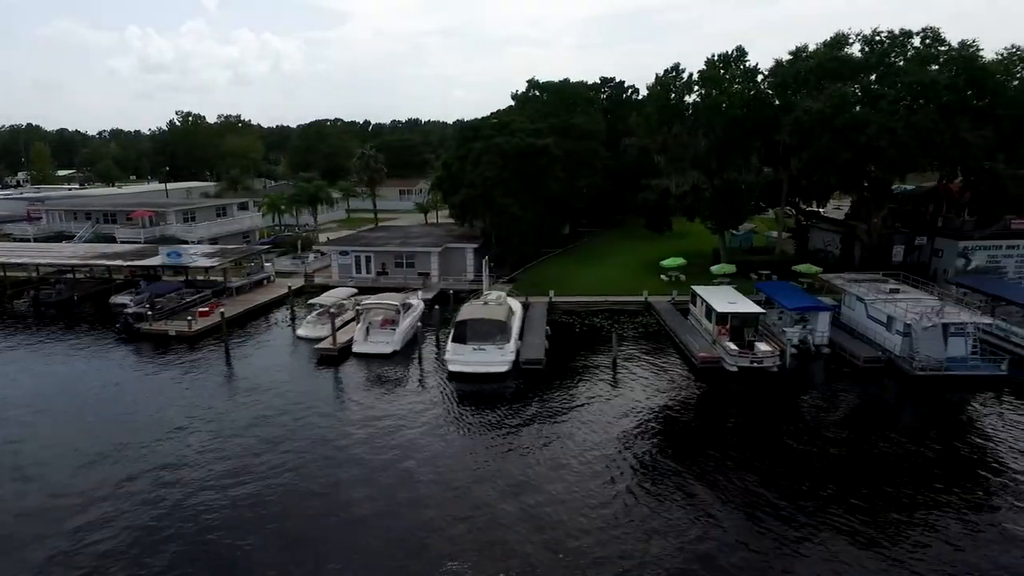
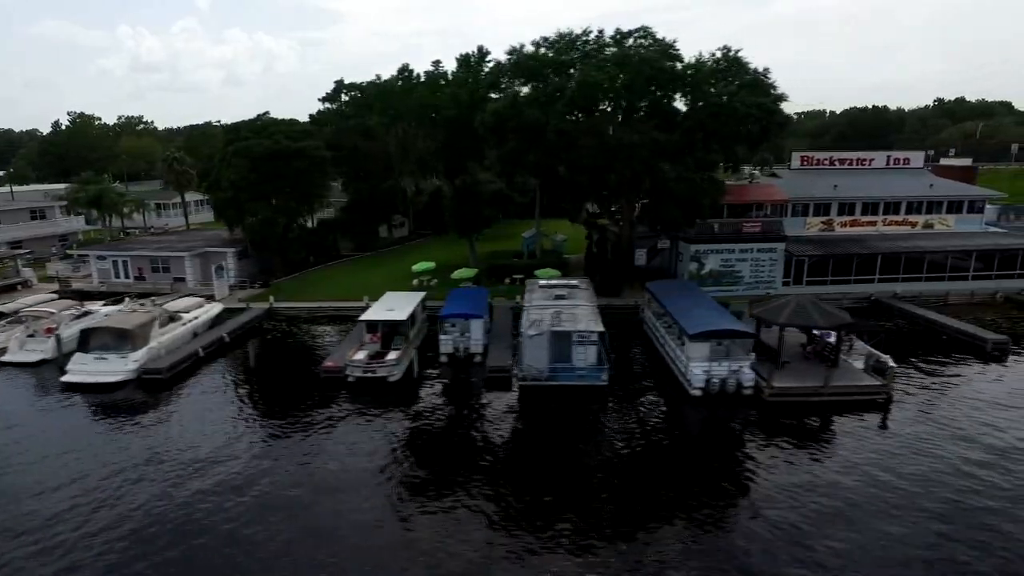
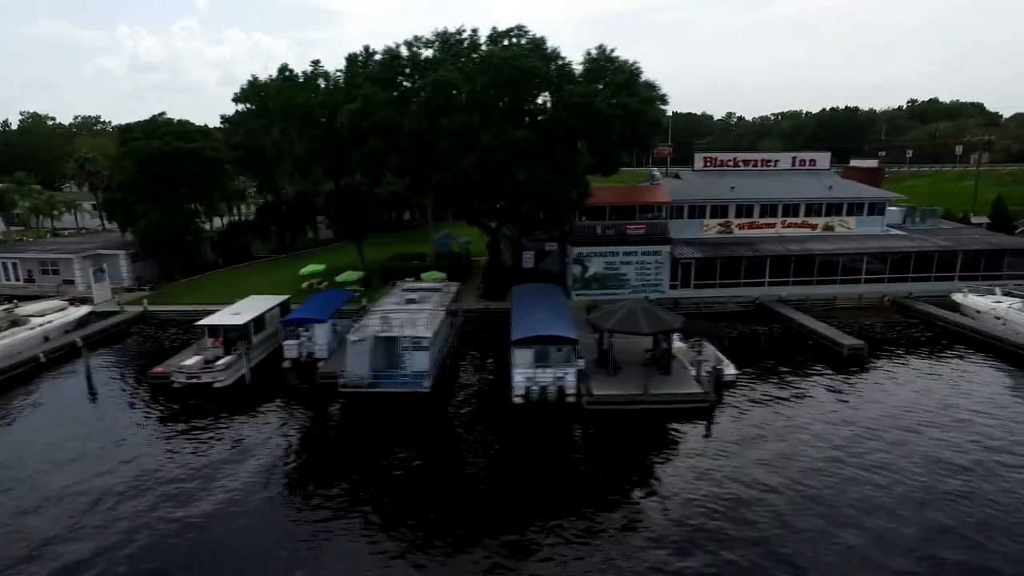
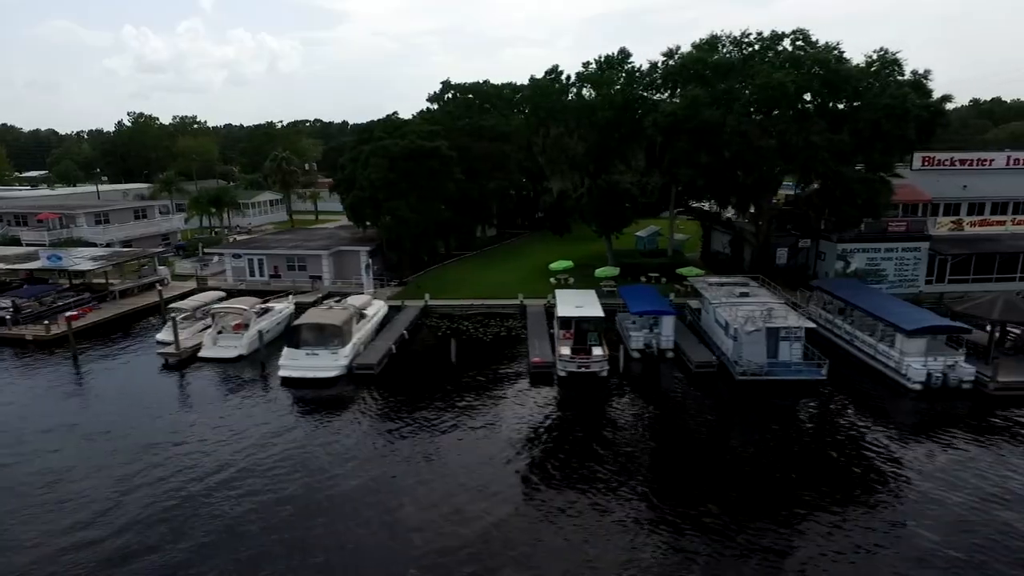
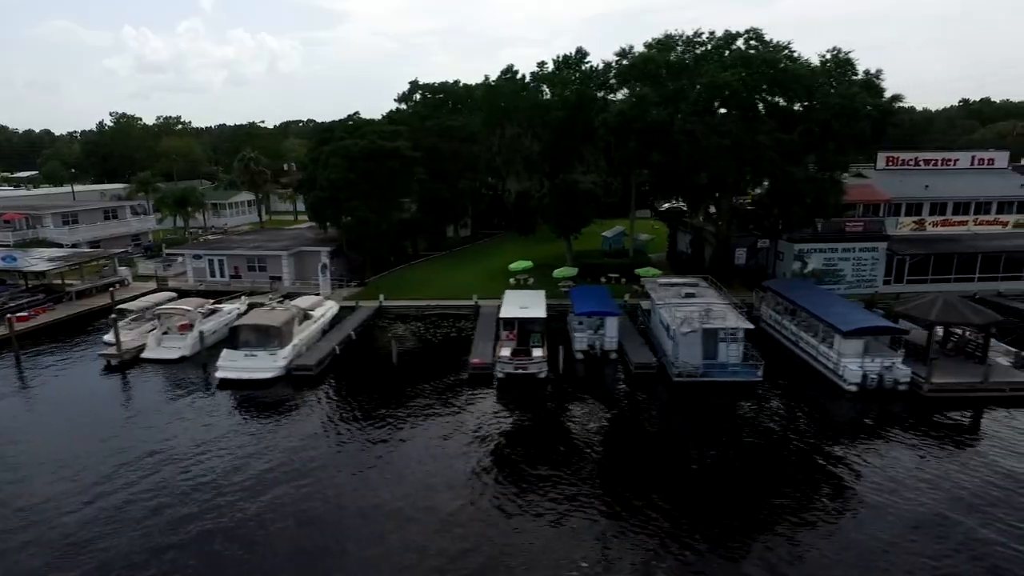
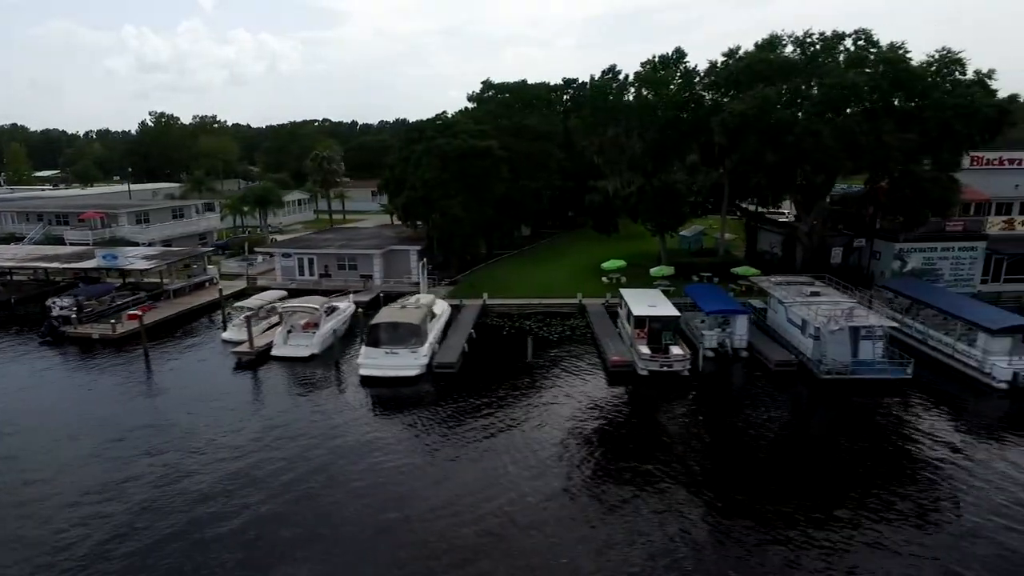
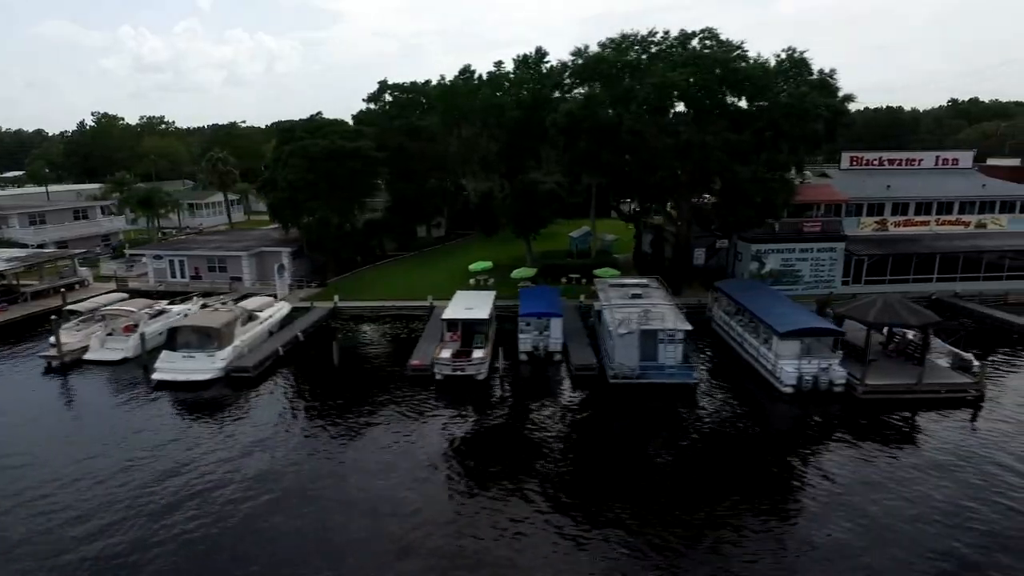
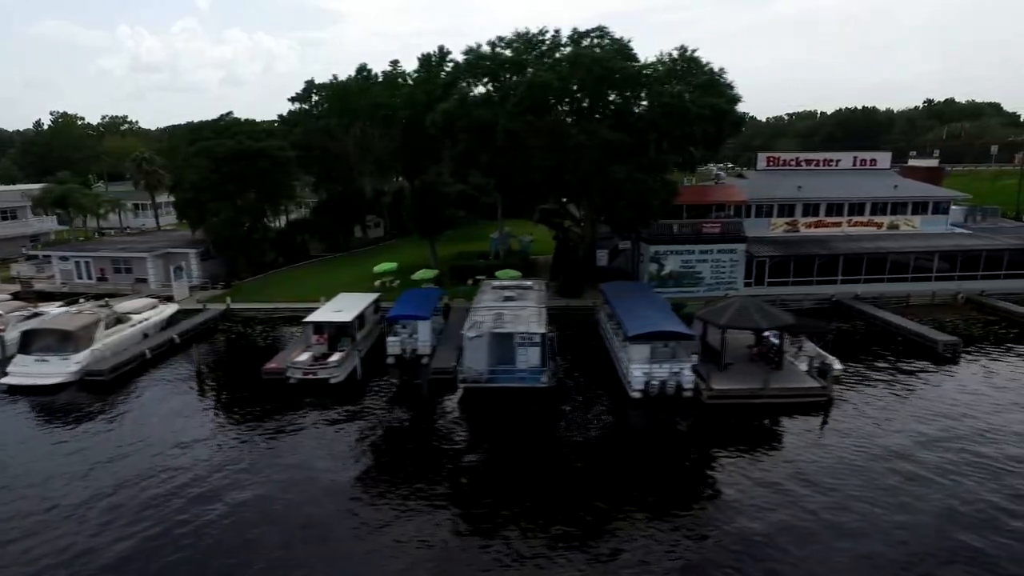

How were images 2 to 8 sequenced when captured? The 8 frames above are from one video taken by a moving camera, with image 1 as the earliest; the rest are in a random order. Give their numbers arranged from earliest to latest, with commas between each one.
6, 4, 5, 7, 2, 8, 3
